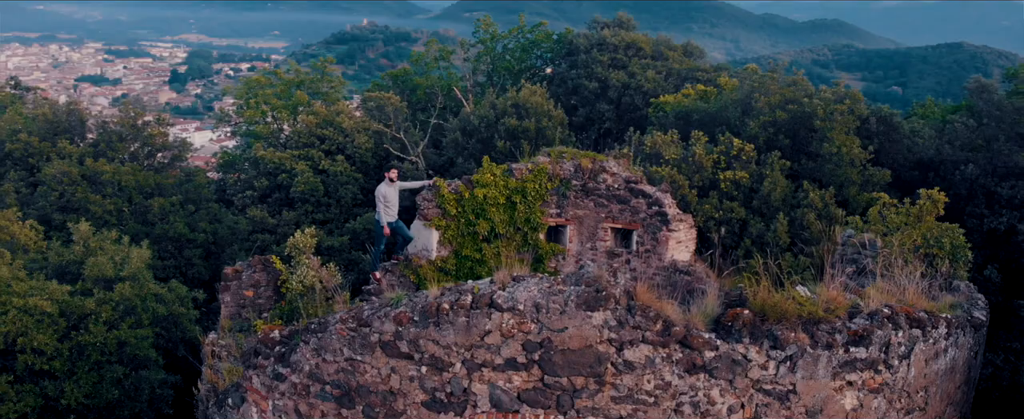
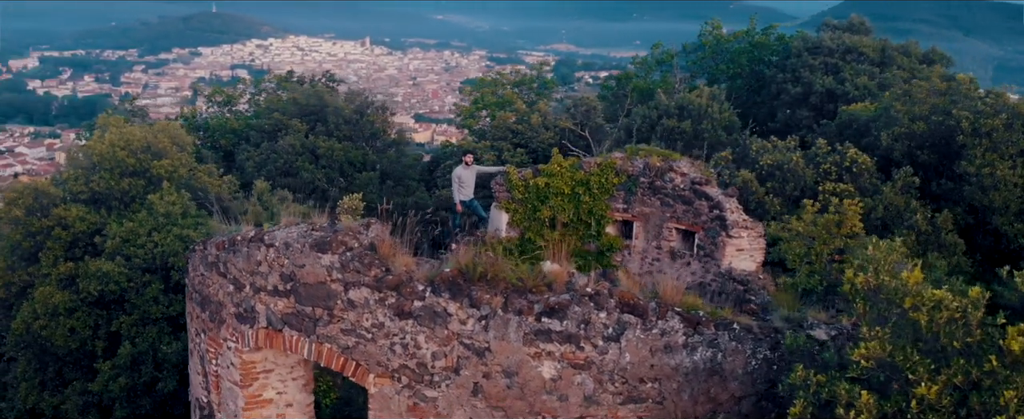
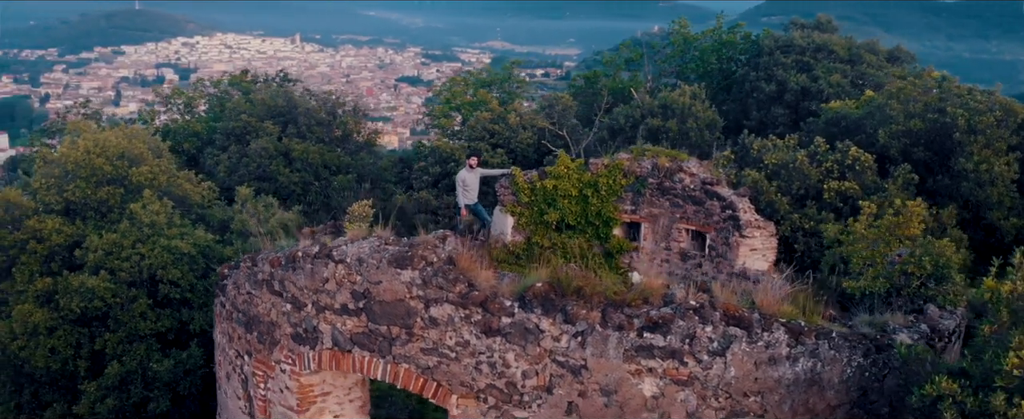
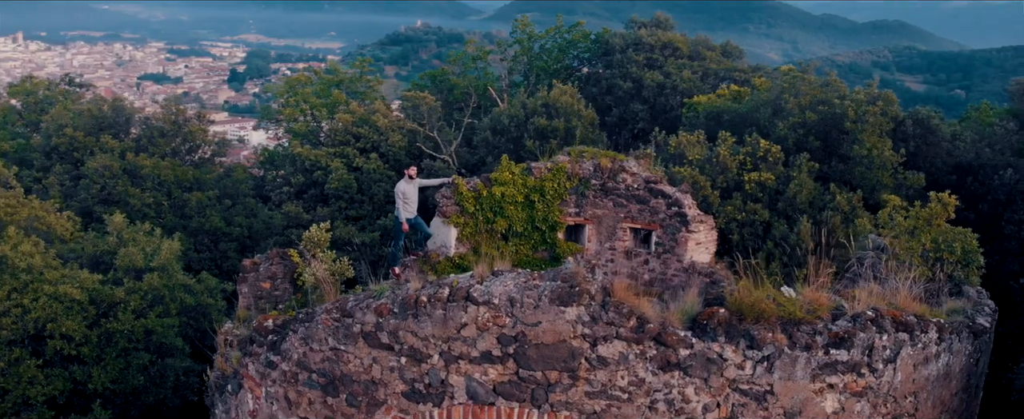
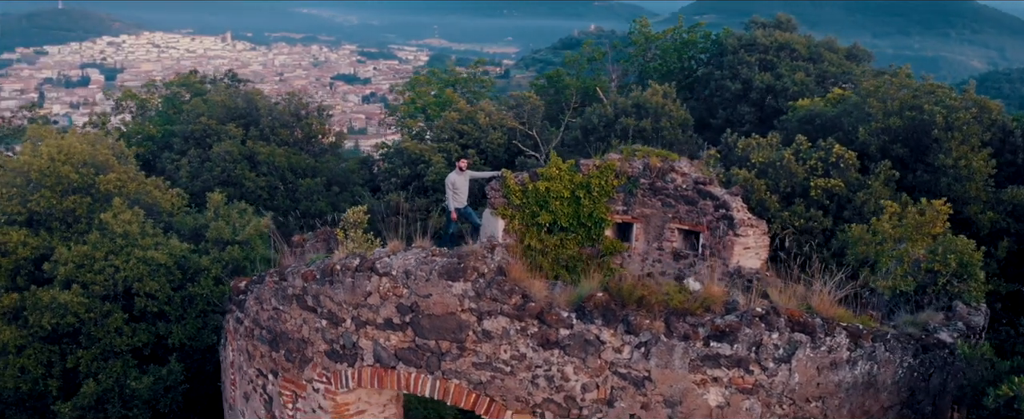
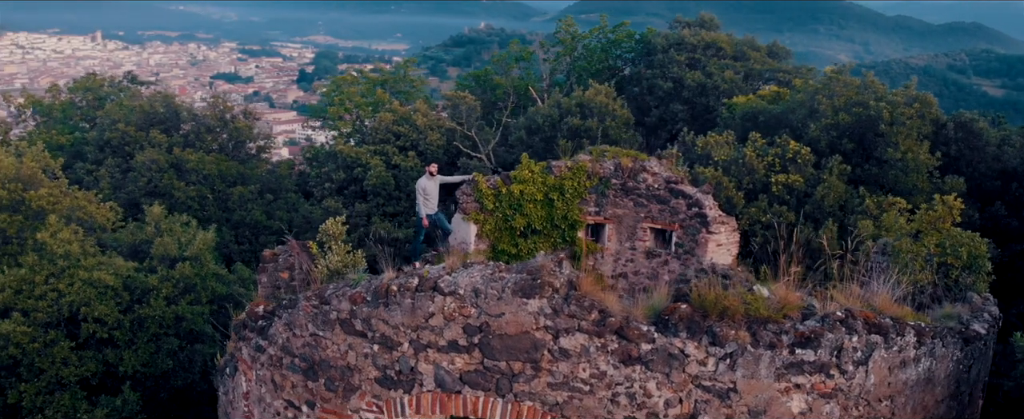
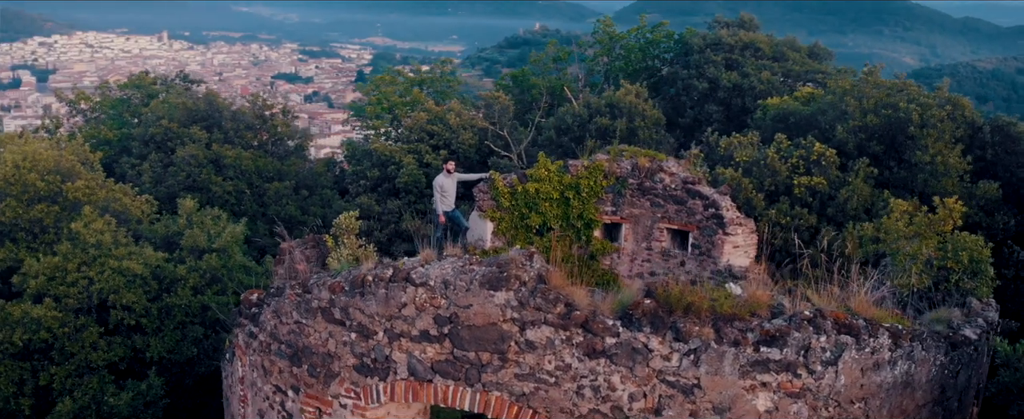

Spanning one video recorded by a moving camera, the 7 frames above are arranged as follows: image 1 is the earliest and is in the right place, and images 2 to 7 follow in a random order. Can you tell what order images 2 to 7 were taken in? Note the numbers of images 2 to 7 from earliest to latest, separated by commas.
4, 6, 7, 5, 3, 2
